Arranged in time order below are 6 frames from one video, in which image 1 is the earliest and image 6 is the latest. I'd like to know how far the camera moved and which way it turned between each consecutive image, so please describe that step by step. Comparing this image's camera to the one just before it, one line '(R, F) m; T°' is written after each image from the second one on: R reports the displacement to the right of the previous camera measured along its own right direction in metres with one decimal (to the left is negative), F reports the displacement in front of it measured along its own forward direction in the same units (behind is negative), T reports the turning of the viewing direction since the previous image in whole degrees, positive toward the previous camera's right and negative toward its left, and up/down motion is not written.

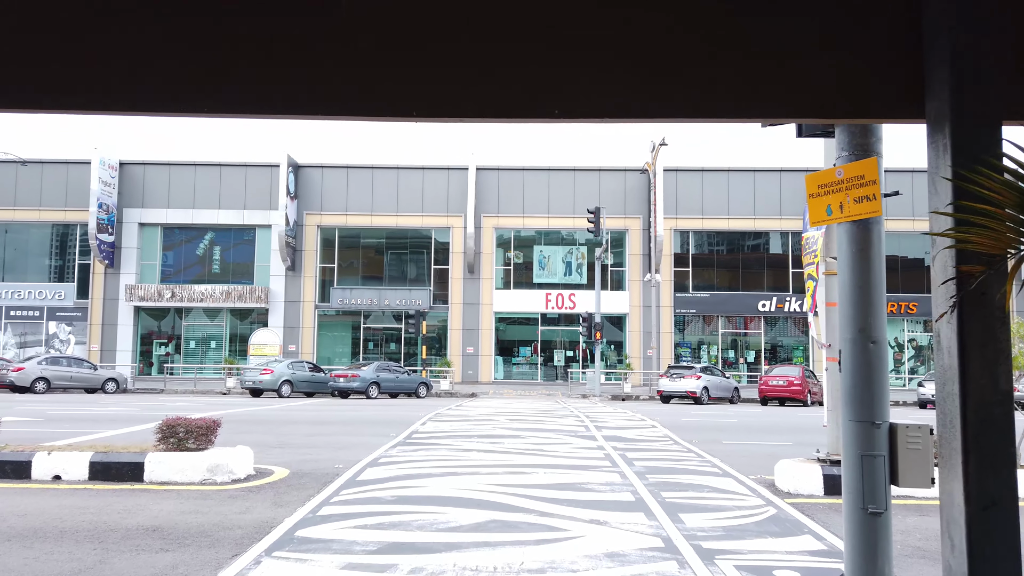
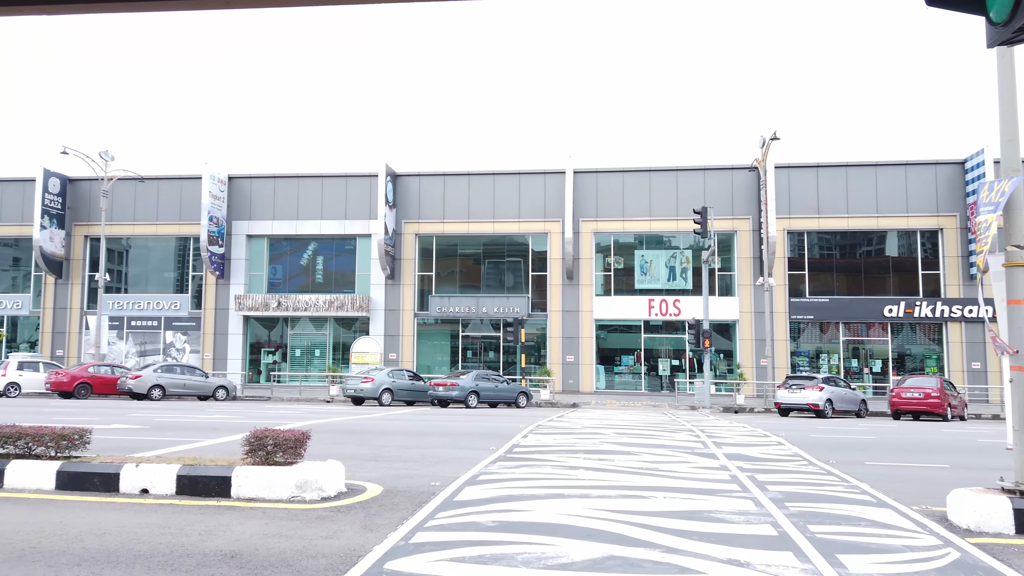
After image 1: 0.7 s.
(-0.2, +1.0) m; -7°
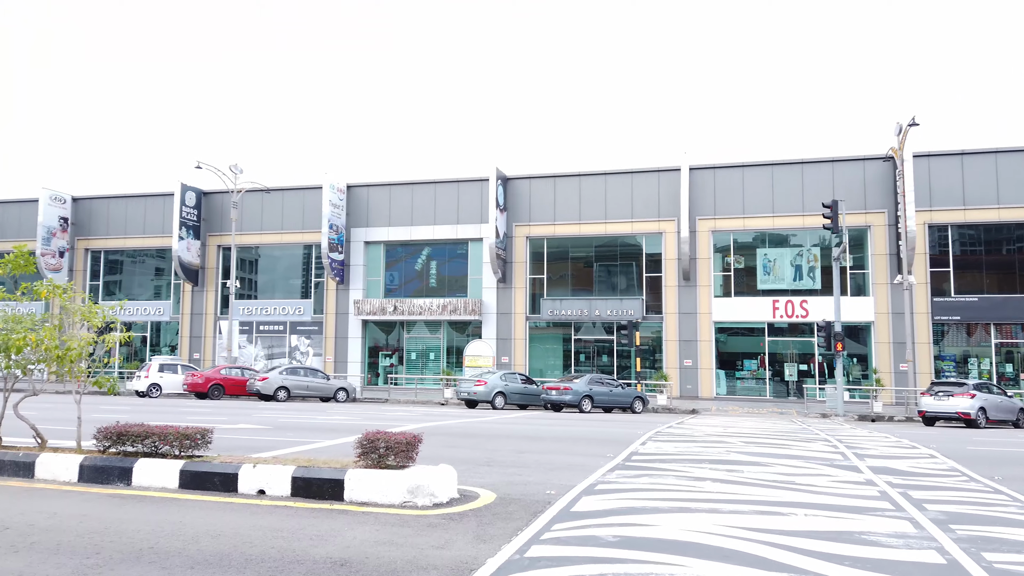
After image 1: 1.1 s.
(-0.1, +0.5) m; -9°
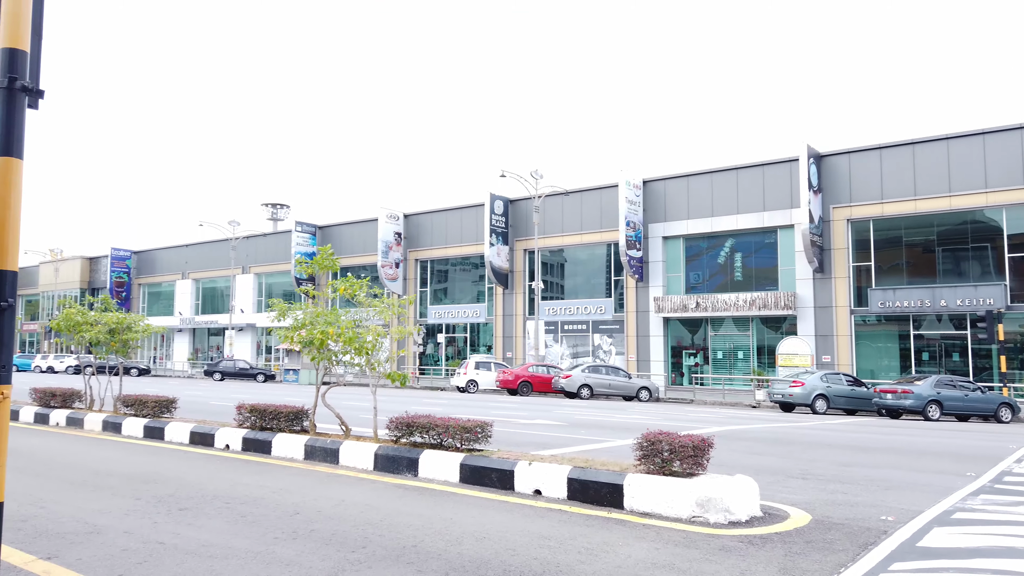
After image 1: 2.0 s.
(+0.1, +1.2) m; -23°
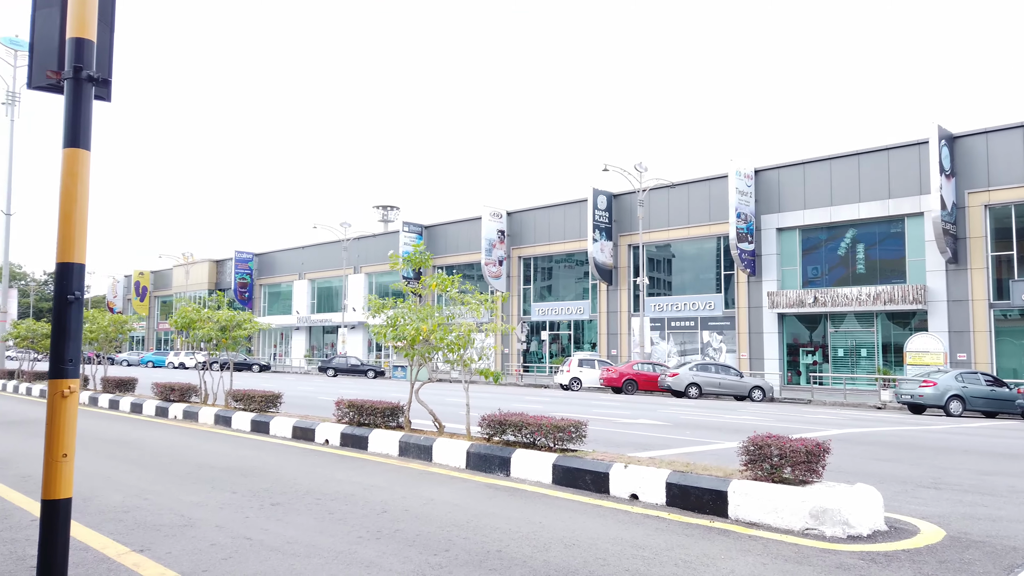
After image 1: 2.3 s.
(+0.1, +0.4) m; -8°
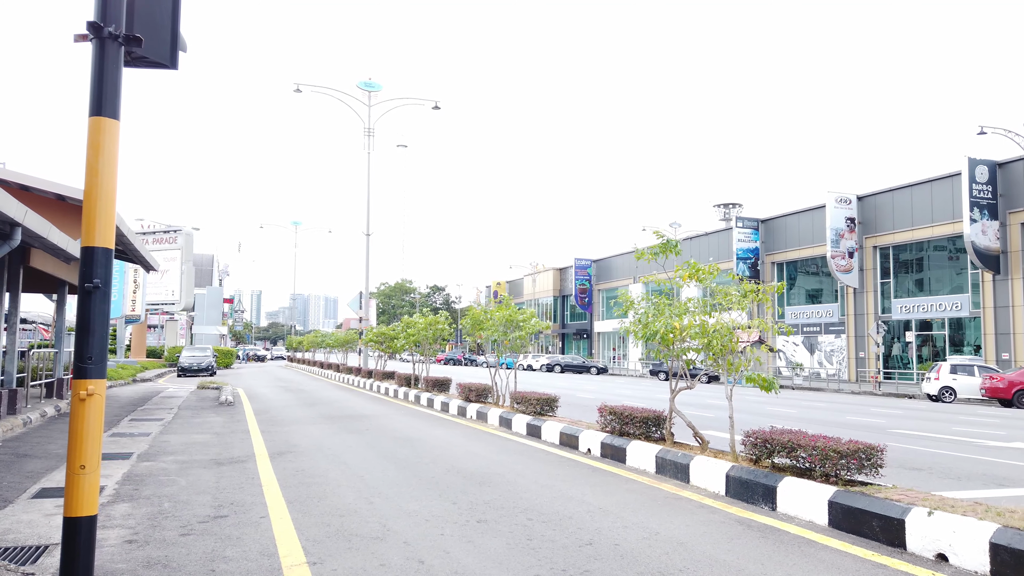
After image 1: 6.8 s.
(+0.9, +1.5) m; -26°
